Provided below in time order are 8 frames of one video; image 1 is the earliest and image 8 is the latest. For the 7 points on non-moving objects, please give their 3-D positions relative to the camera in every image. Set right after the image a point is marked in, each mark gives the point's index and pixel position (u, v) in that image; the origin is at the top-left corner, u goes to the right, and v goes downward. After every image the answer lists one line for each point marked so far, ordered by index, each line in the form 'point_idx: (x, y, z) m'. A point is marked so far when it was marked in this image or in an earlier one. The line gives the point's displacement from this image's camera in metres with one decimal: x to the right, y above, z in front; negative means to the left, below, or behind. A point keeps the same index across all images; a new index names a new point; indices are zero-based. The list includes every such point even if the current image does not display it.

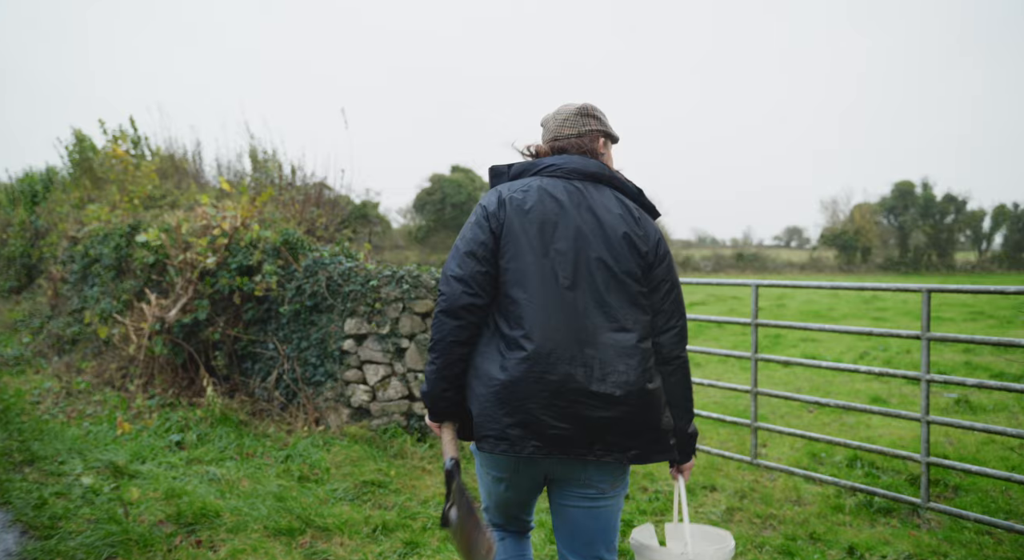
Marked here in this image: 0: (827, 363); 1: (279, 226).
0: (+2.4, -0.6, +5.4) m
1: (-2.2, +0.5, +6.6) m
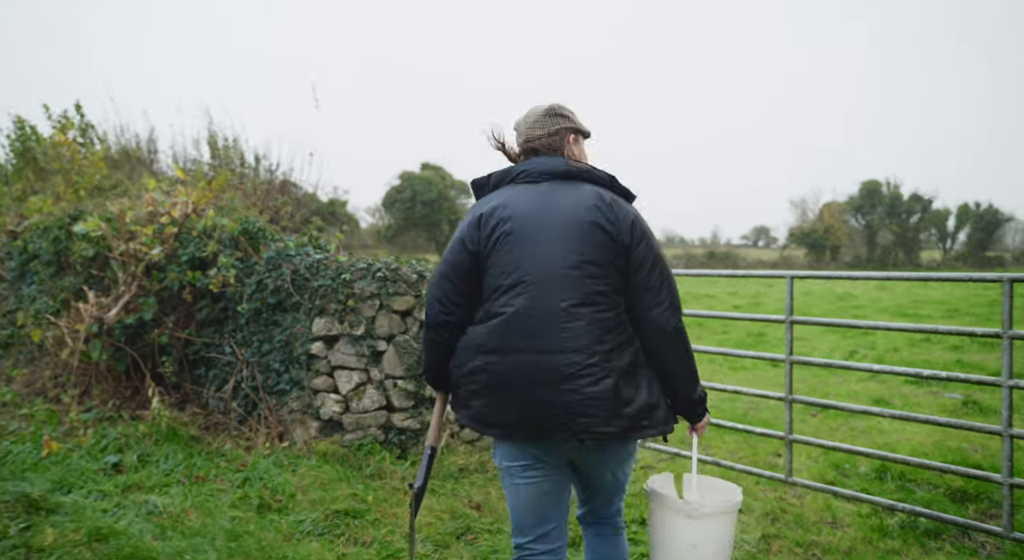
0: (+2.3, -0.6, +4.8) m
1: (-2.2, +0.5, +5.8) m
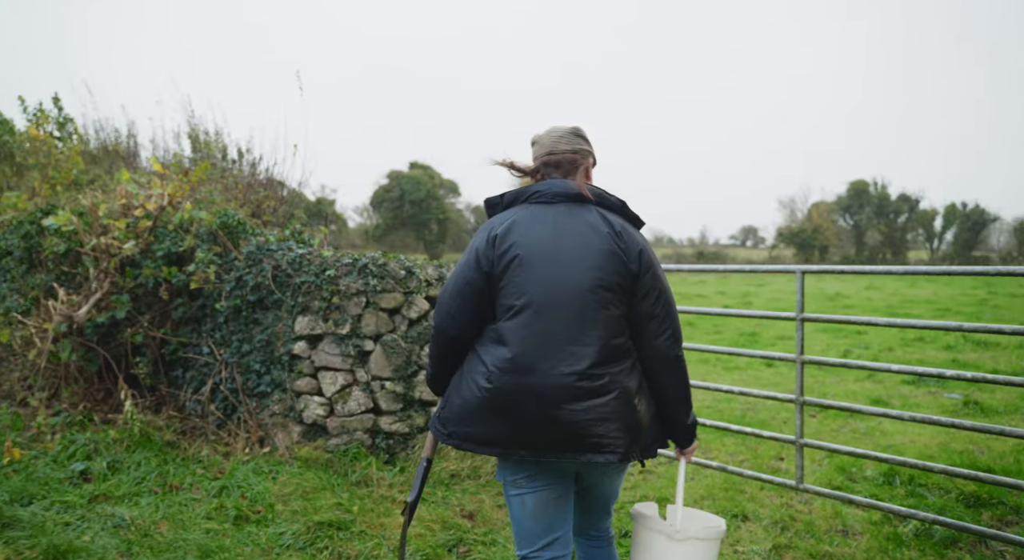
0: (+2.3, -0.5, +4.6) m
1: (-2.3, +0.6, +5.6) m
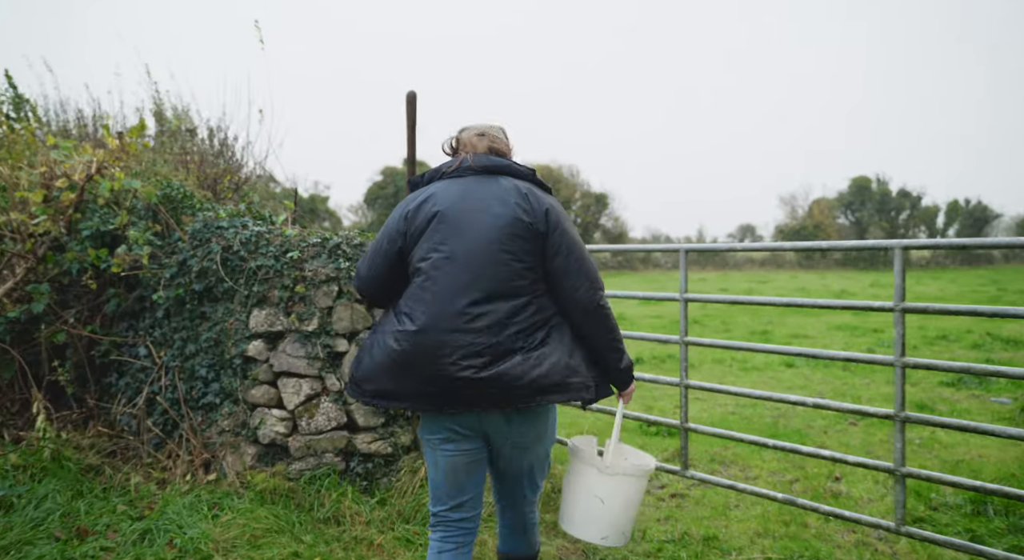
0: (+2.4, -0.4, +3.6) m
1: (-2.3, +0.7, +4.6) m
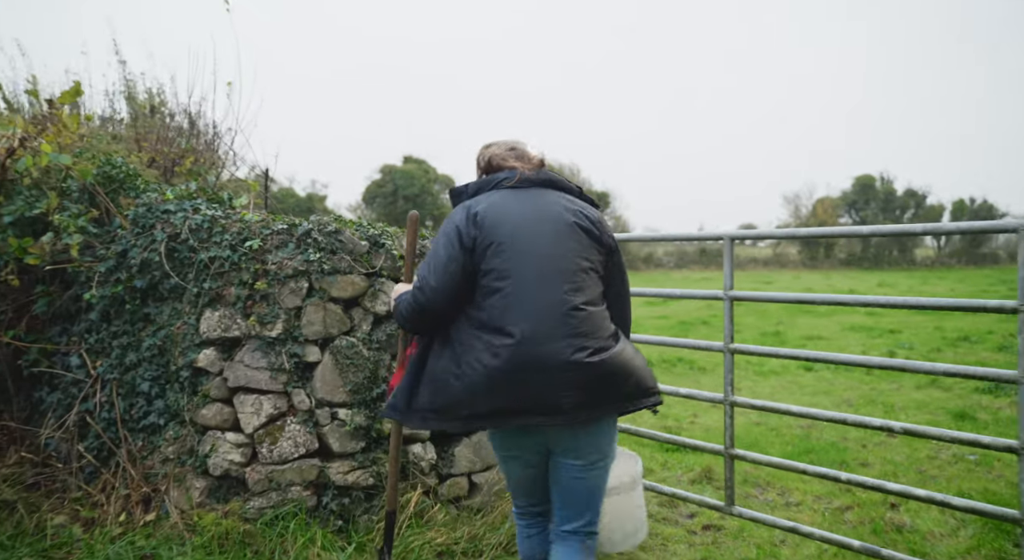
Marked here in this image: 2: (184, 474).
0: (+2.4, -0.4, +3.0) m
1: (-2.2, +0.7, +3.9) m
2: (-1.4, -0.8, +3.1) m
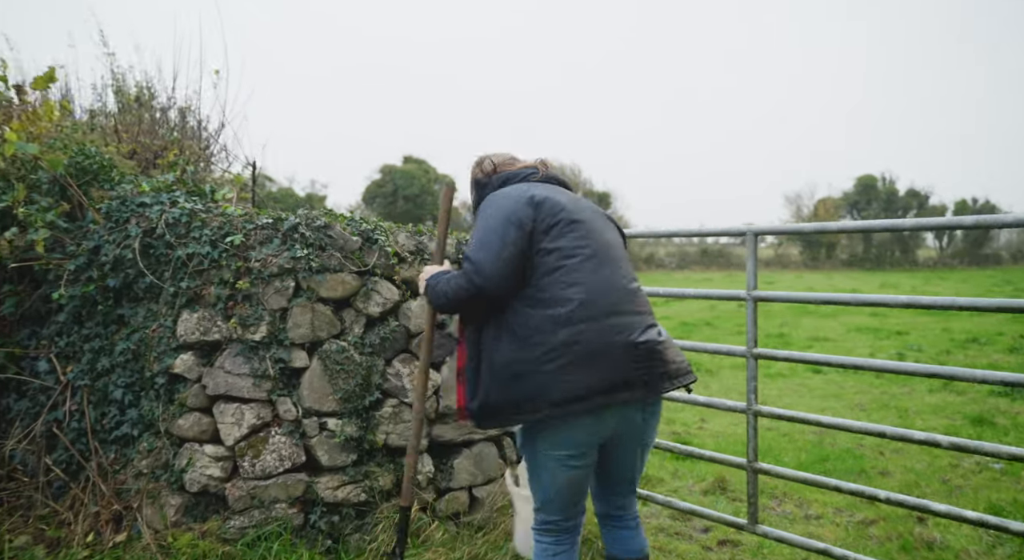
0: (+2.4, -0.4, +2.7) m
1: (-2.2, +0.7, +3.7) m
2: (-1.4, -0.8, +2.9) m
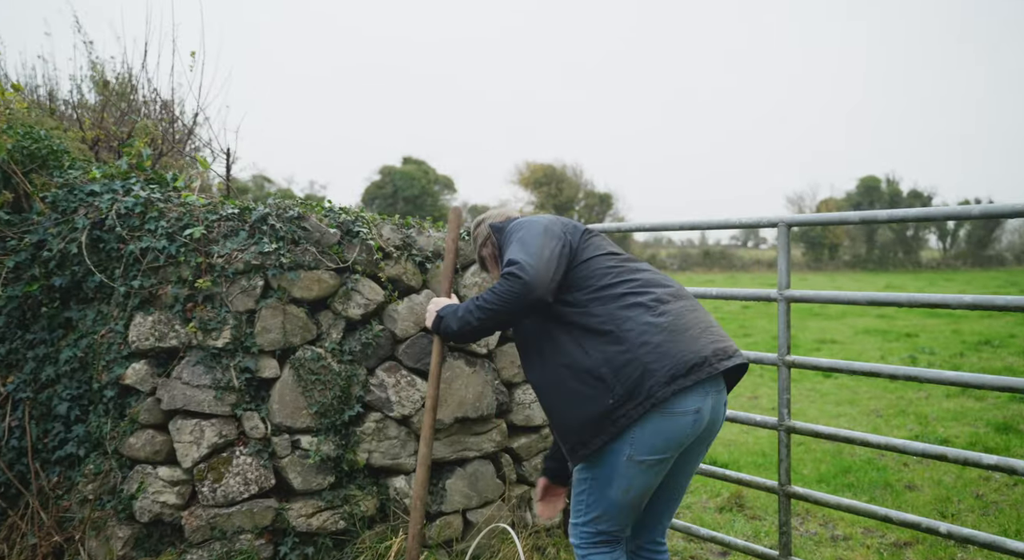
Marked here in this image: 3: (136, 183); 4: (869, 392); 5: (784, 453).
0: (+2.4, -0.4, +2.3) m
1: (-2.2, +0.7, +3.3) m
2: (-1.4, -0.8, +2.5) m
3: (-1.5, +0.4, +2.8) m
4: (+4.5, -1.4, +9.0) m
5: (+1.0, -0.7, +2.7) m
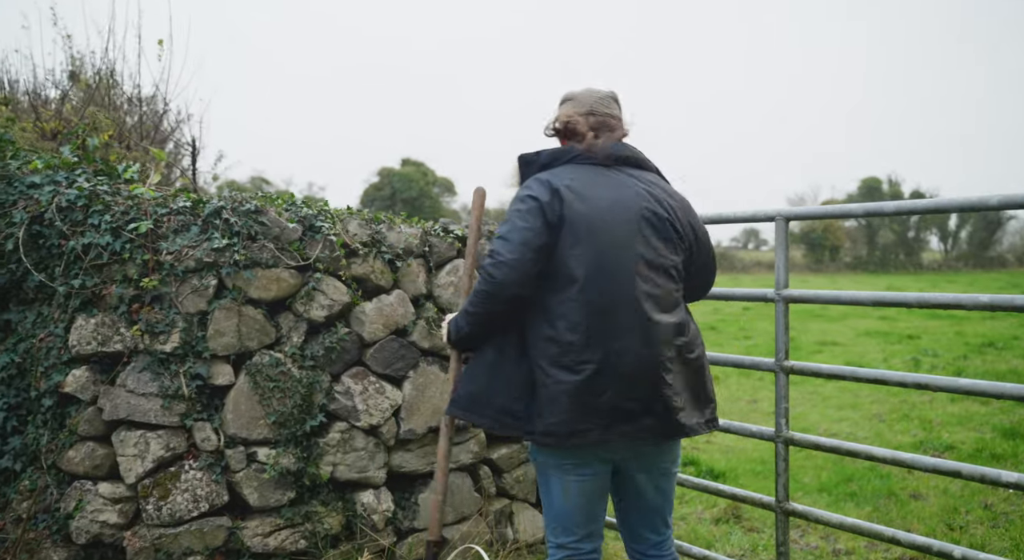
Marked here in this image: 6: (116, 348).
0: (+2.3, -0.4, +2.1) m
1: (-2.3, +0.7, +3.1) m
2: (-1.5, -0.8, +2.3) m
3: (-1.6, +0.4, +2.6) m
4: (+4.4, -1.4, +8.8) m
5: (+1.0, -0.7, +2.5) m
6: (-1.3, -0.2, +2.4) m
